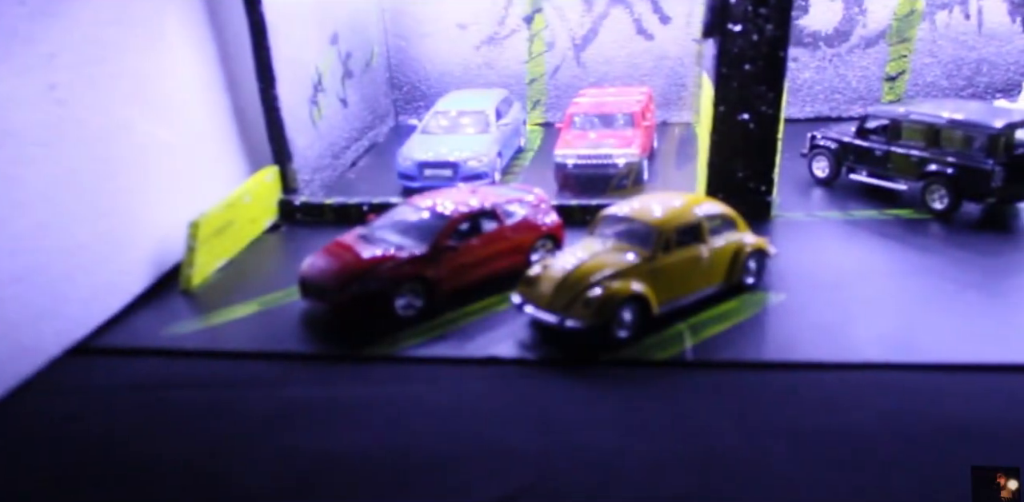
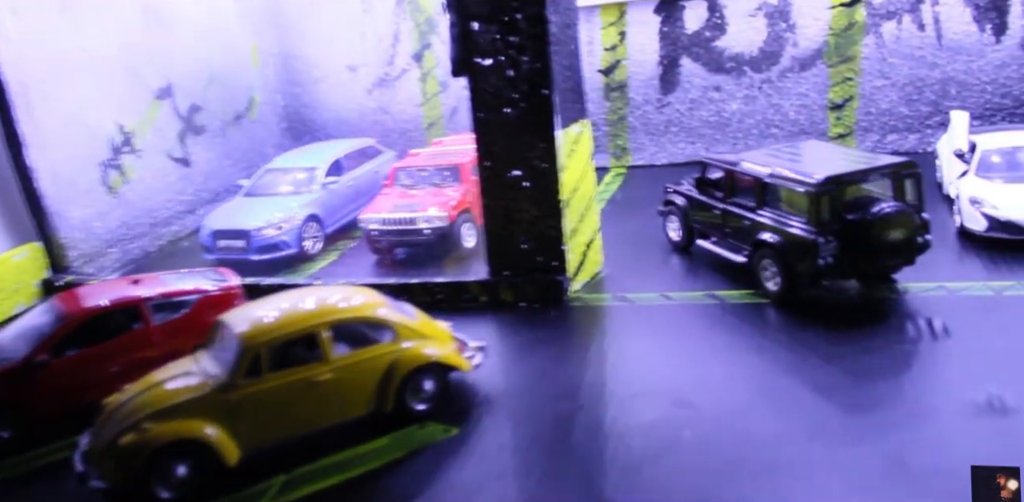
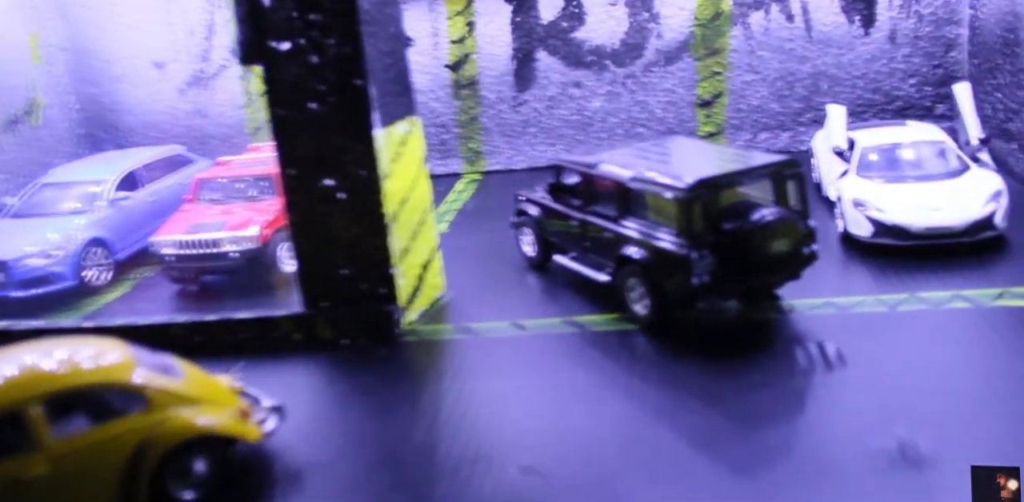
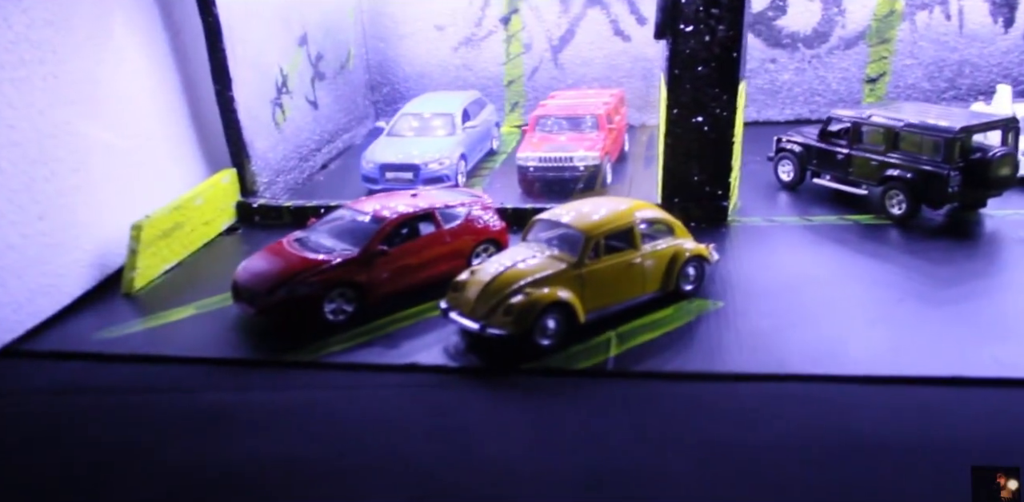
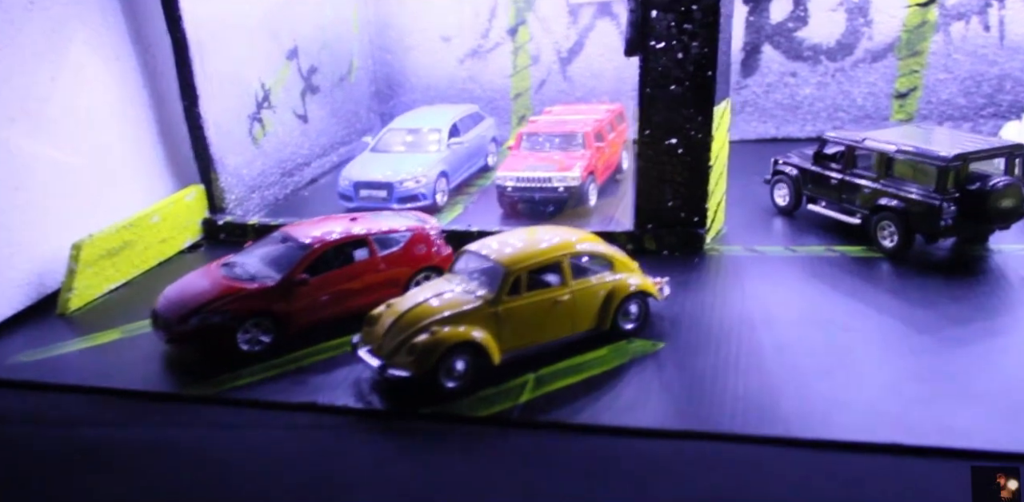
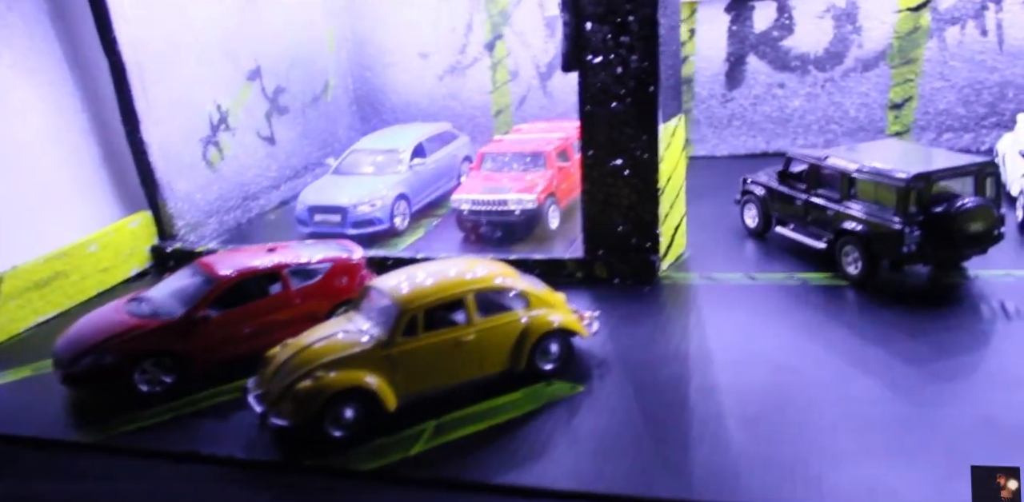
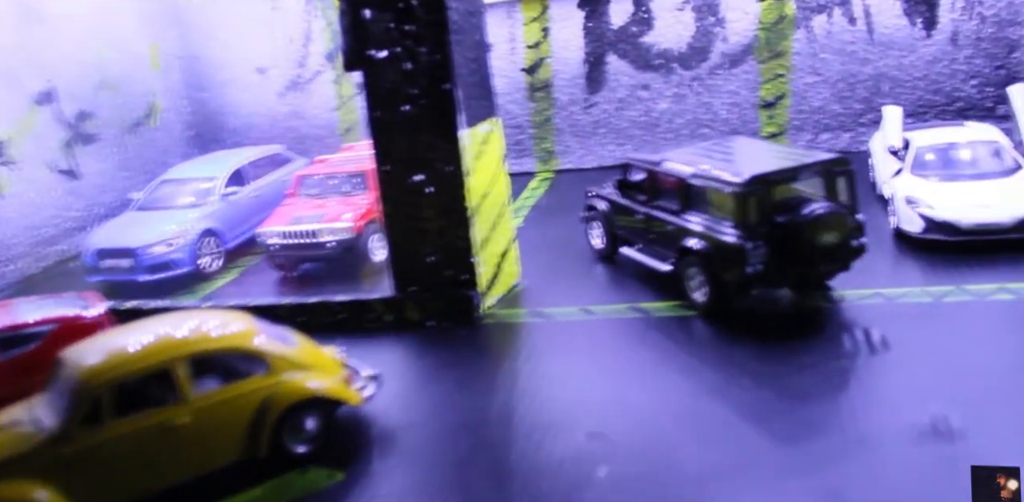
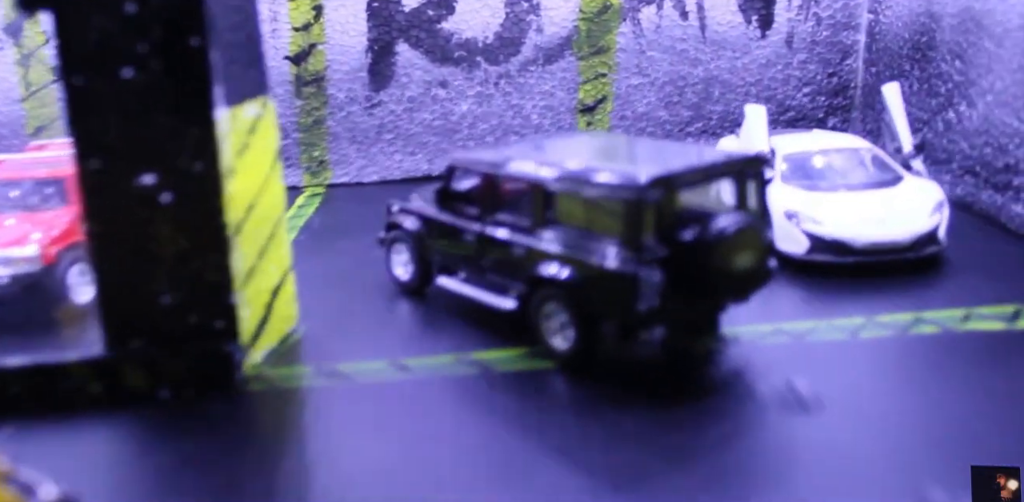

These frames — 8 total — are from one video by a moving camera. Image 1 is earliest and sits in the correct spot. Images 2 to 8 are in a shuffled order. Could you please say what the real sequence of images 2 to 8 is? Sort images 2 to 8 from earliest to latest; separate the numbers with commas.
4, 5, 6, 2, 7, 3, 8
